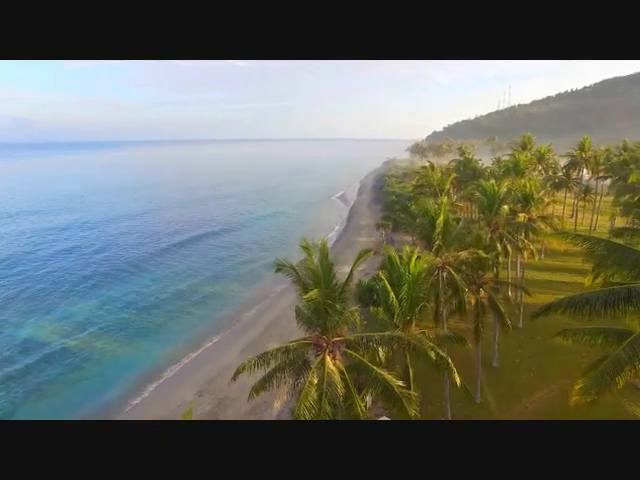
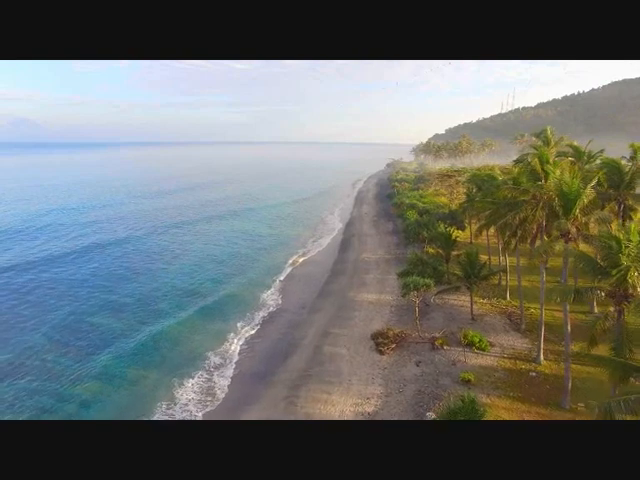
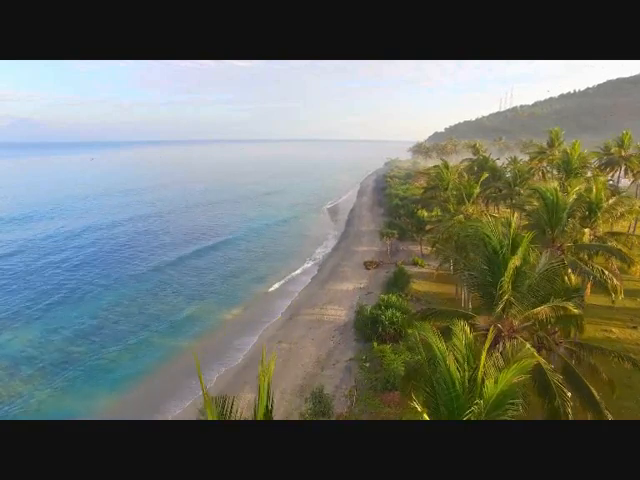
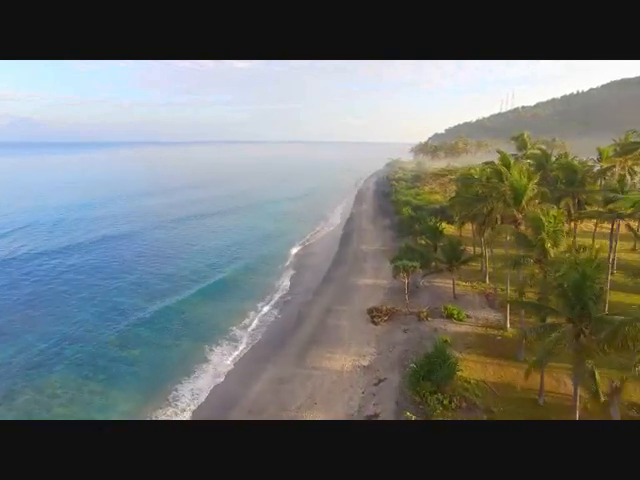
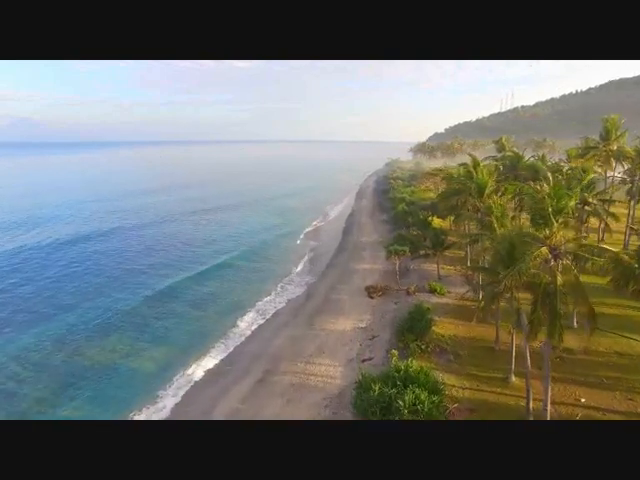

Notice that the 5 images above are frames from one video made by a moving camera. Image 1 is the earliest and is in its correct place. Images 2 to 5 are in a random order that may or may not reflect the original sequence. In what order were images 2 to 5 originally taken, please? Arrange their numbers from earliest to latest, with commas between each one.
3, 5, 4, 2
